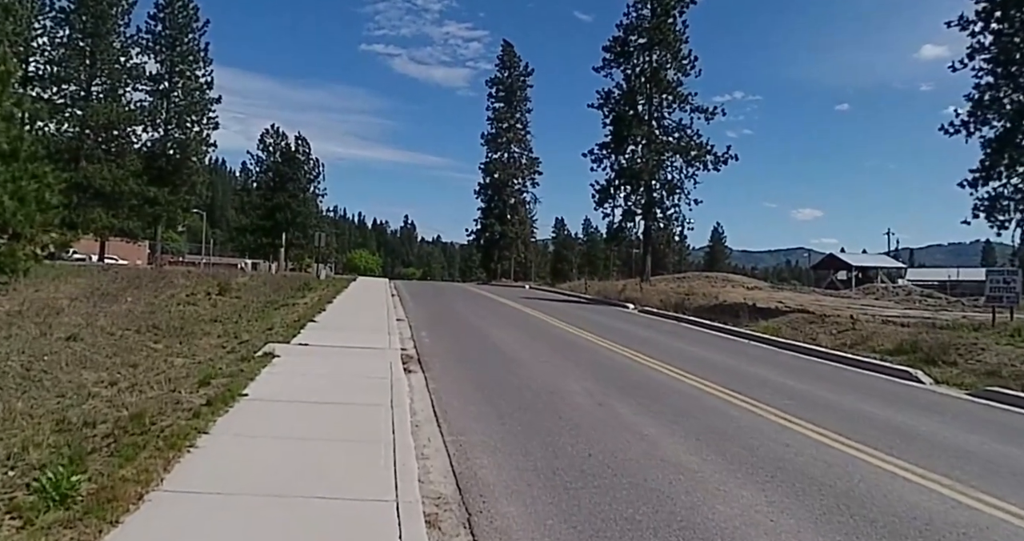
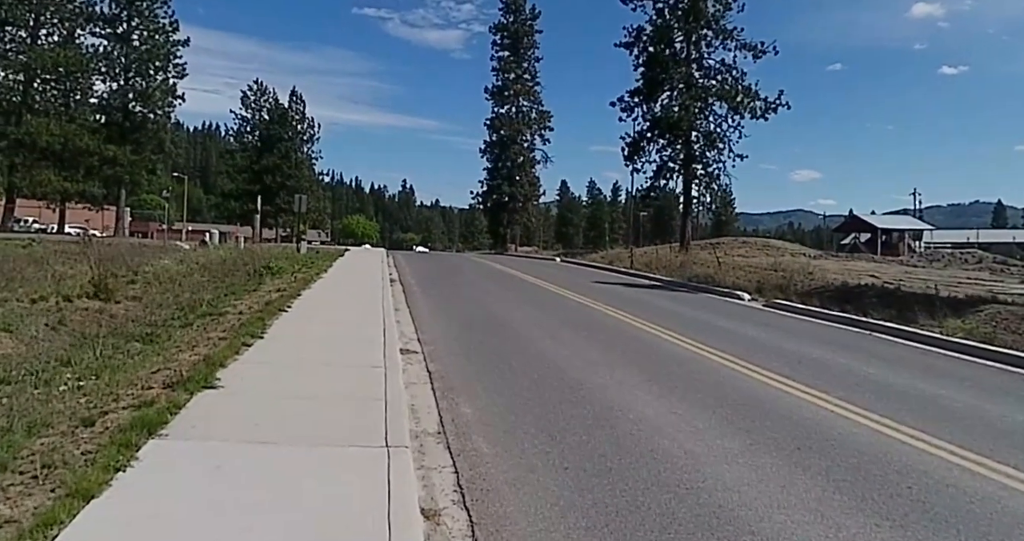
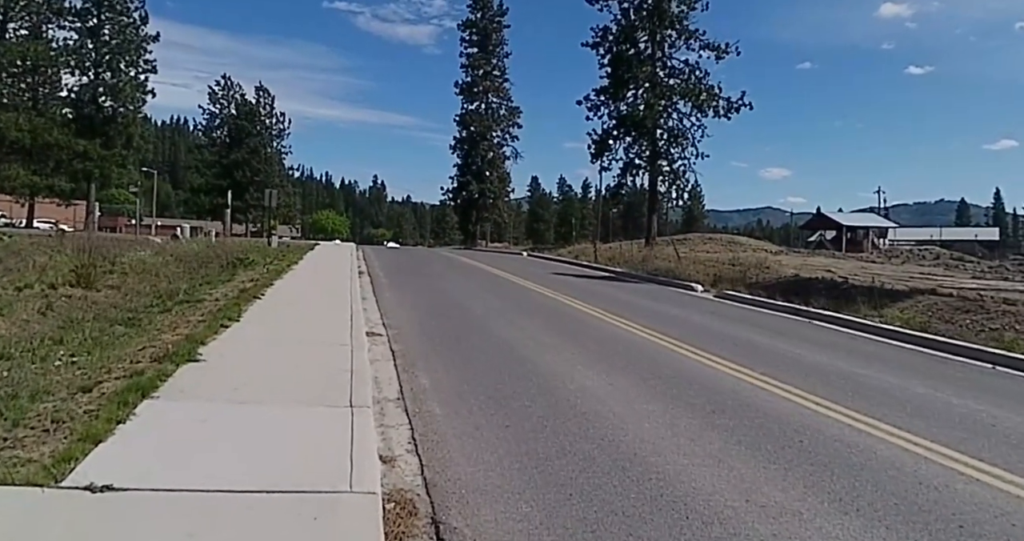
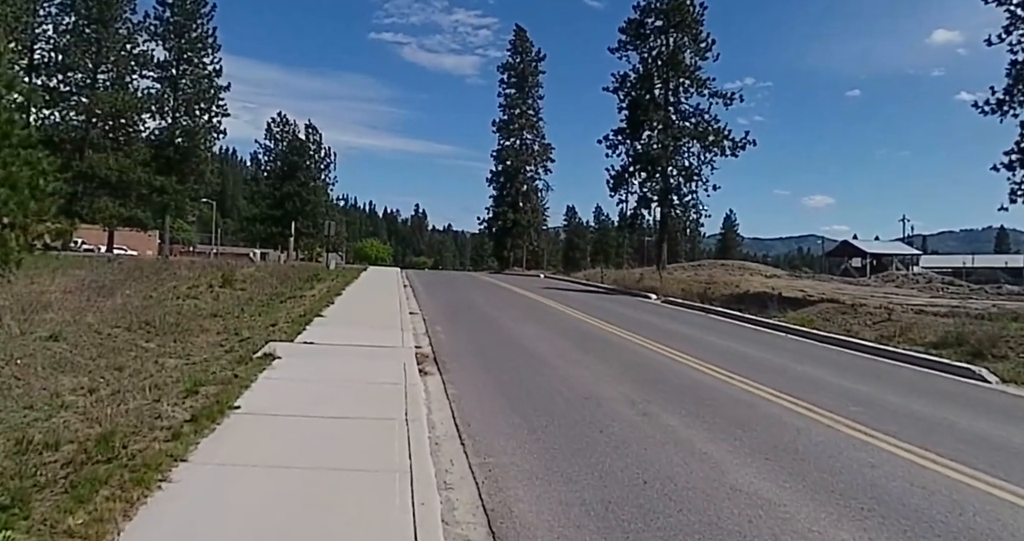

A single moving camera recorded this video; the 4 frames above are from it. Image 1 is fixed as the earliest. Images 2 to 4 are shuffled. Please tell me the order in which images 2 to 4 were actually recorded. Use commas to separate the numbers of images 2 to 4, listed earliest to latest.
4, 3, 2
